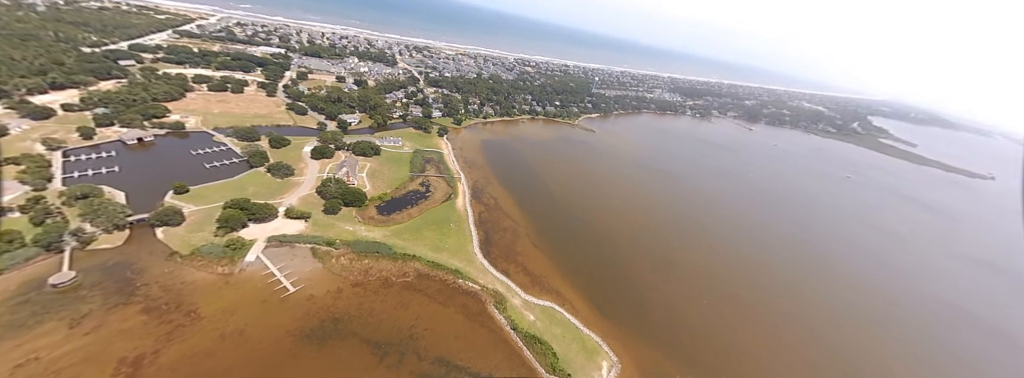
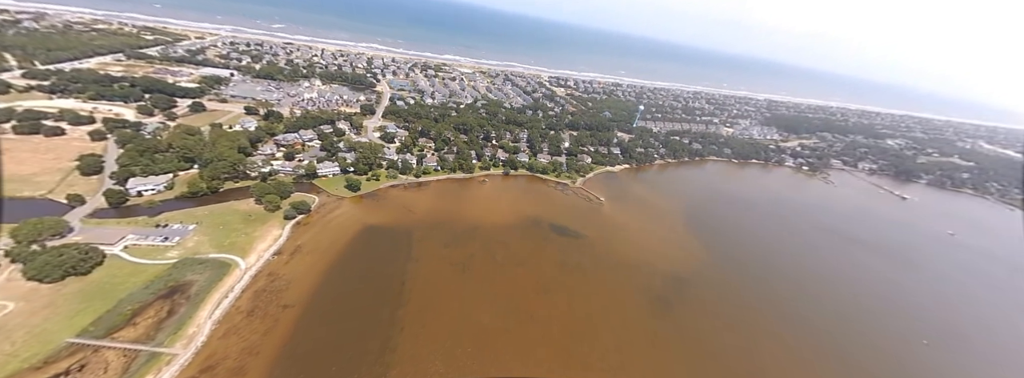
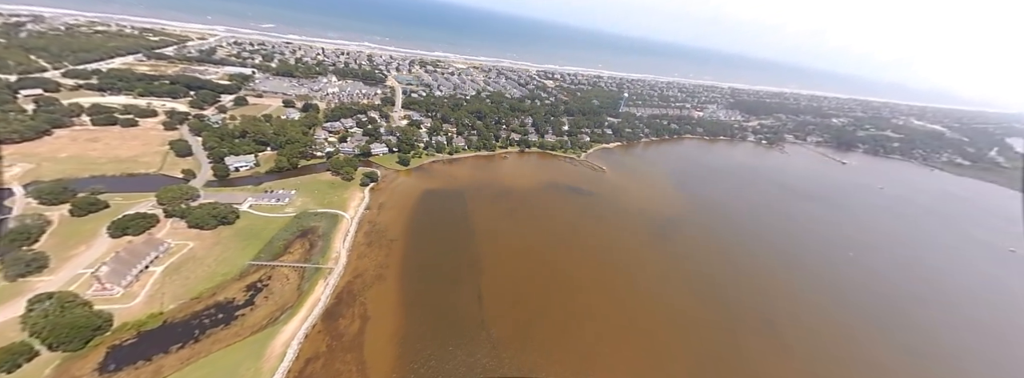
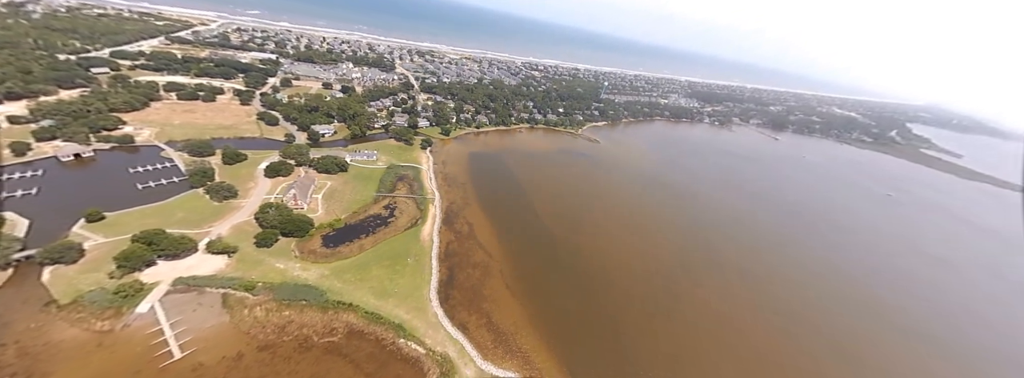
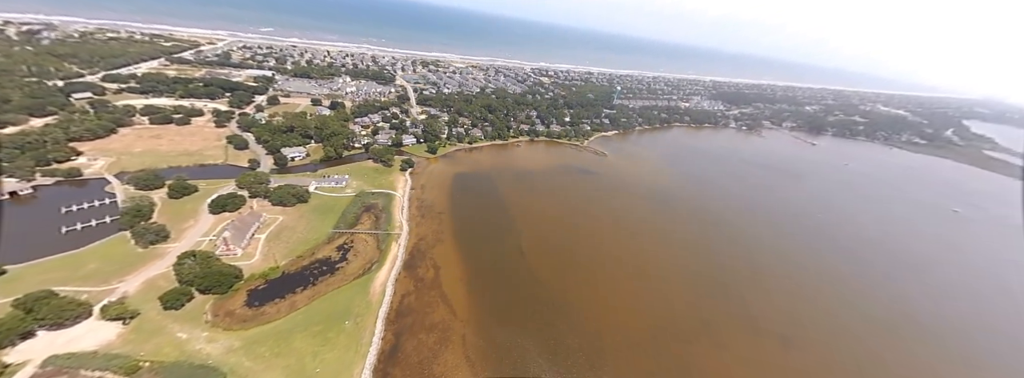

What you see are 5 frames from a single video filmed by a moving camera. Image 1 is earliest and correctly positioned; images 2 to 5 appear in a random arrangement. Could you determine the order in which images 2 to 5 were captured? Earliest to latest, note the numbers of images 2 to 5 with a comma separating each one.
4, 5, 3, 2
